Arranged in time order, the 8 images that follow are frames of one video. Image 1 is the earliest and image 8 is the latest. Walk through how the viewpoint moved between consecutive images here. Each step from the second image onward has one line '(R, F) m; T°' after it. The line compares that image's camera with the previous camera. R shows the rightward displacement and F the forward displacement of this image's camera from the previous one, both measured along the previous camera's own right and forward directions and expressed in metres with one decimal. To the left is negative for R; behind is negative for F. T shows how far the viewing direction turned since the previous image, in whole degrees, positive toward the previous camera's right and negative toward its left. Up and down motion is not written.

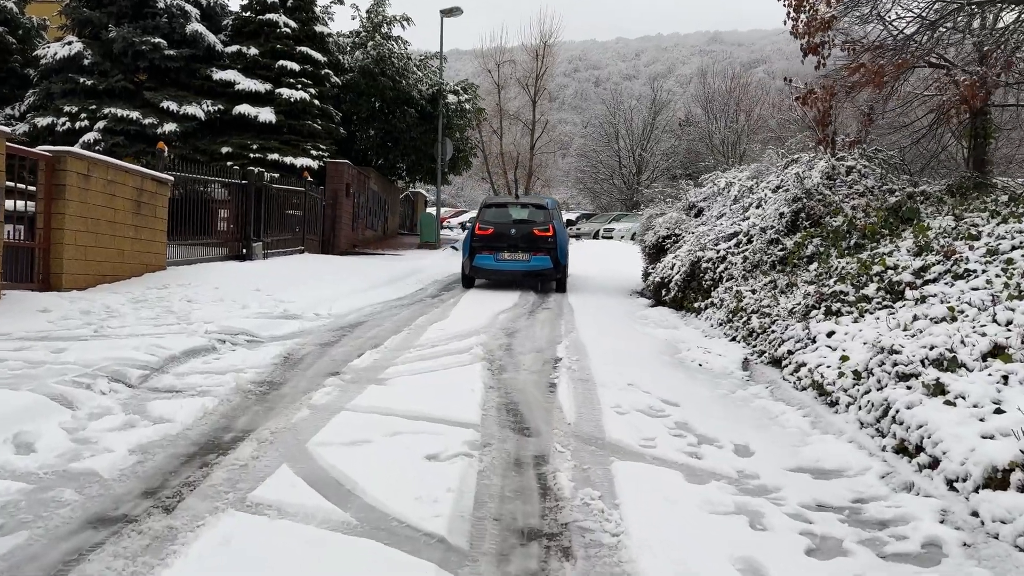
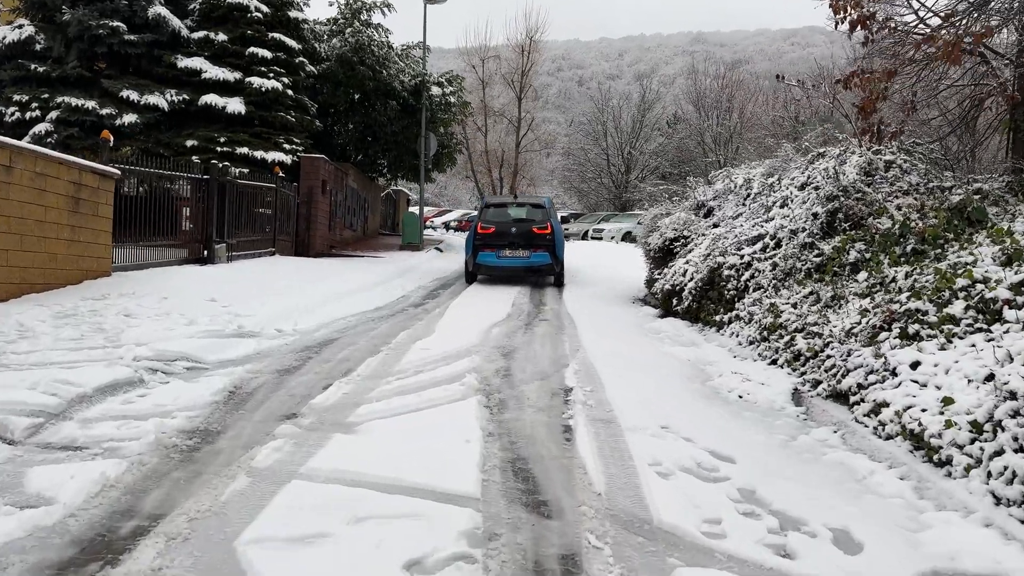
(-0.1, +1.1) m; +1°
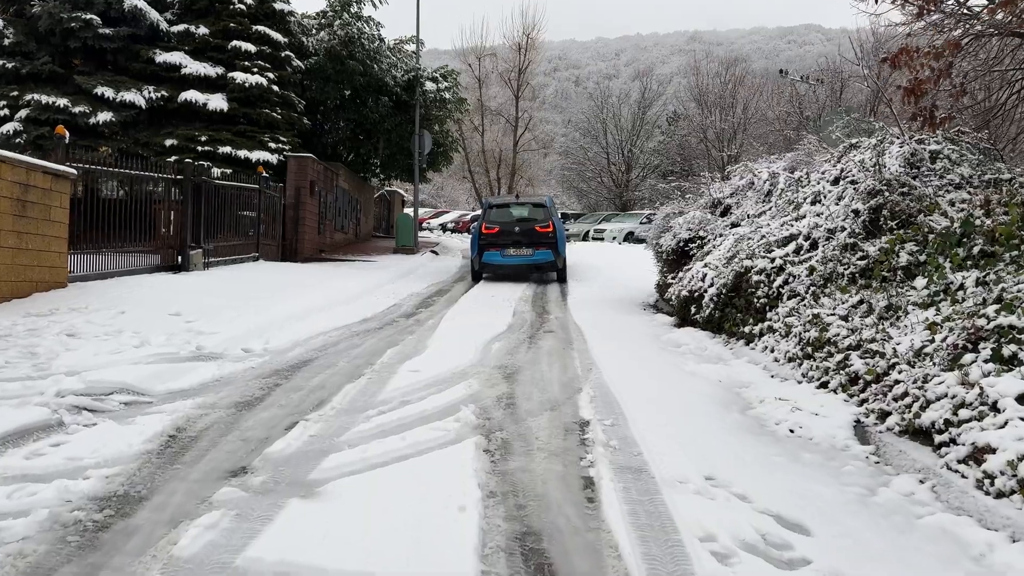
(0.0, +0.9) m; 0°
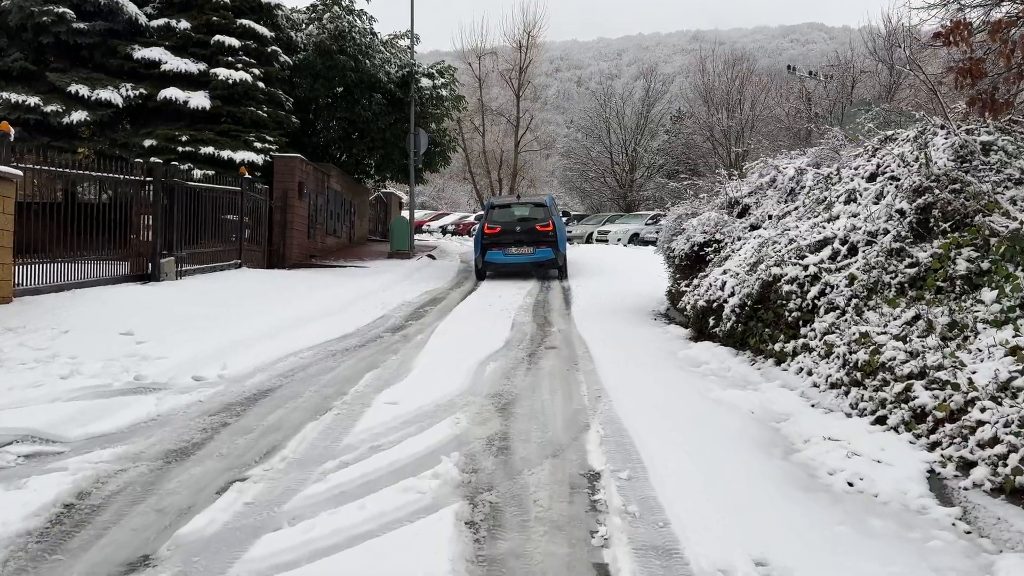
(+0.1, +0.8) m; 0°
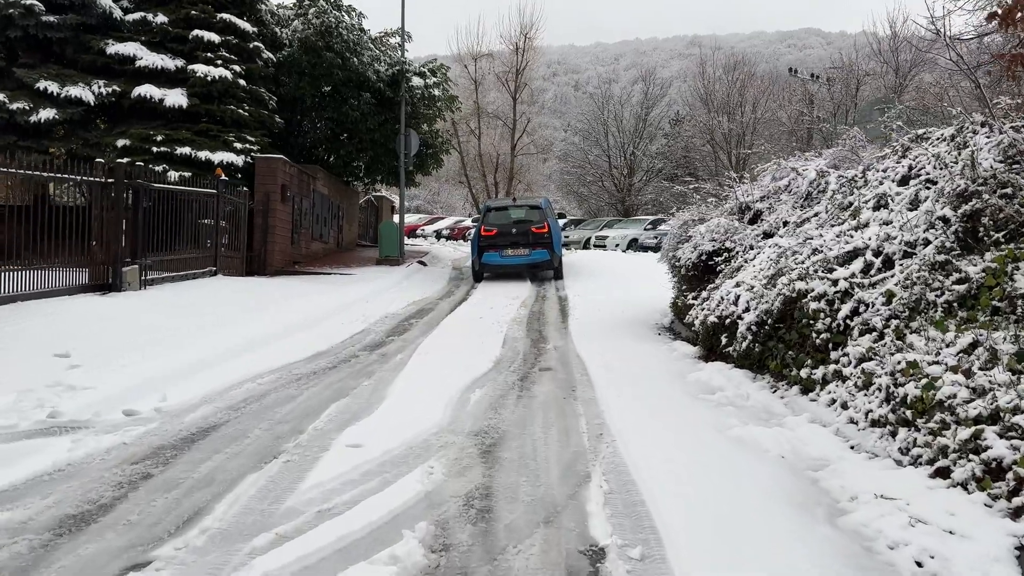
(+0.1, +0.7) m; 0°
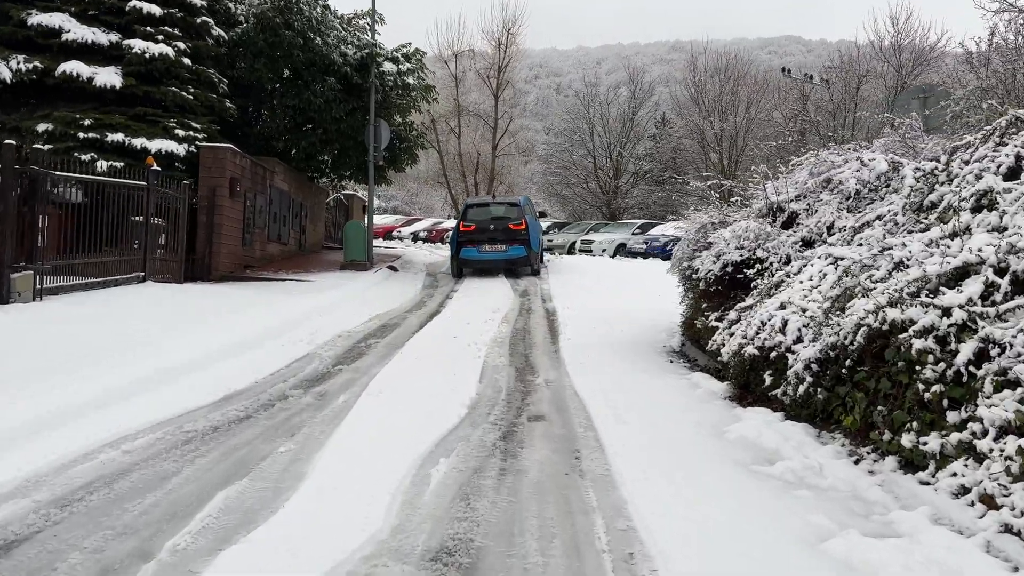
(0.0, +1.6) m; +1°
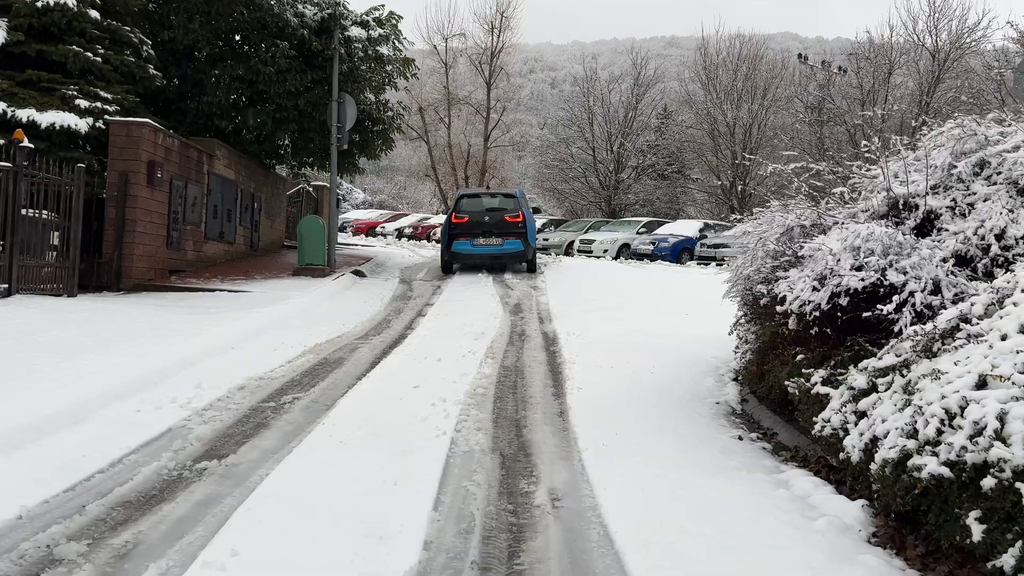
(0.0, +2.4) m; +1°
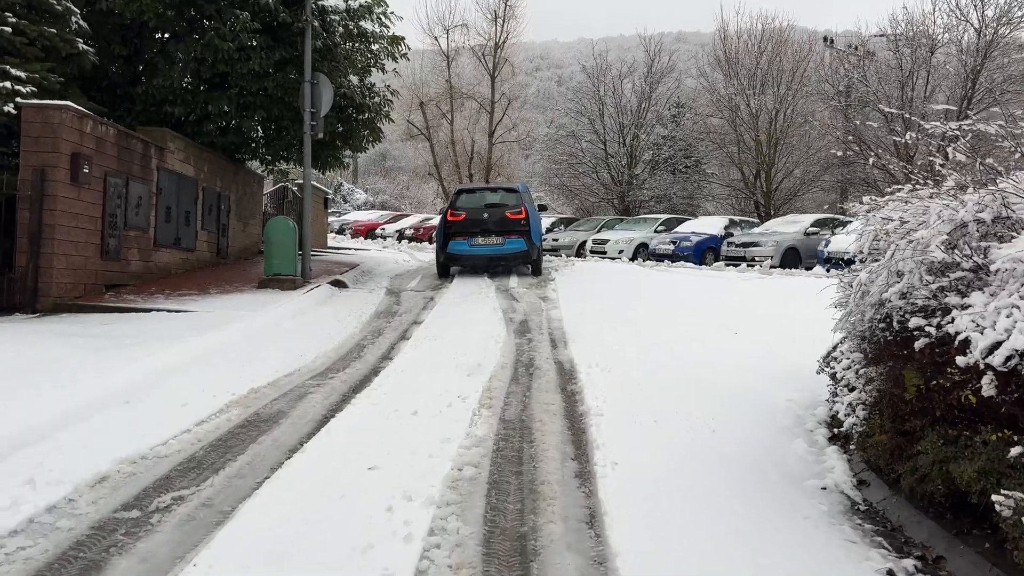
(0.0, +1.8) m; -1°
